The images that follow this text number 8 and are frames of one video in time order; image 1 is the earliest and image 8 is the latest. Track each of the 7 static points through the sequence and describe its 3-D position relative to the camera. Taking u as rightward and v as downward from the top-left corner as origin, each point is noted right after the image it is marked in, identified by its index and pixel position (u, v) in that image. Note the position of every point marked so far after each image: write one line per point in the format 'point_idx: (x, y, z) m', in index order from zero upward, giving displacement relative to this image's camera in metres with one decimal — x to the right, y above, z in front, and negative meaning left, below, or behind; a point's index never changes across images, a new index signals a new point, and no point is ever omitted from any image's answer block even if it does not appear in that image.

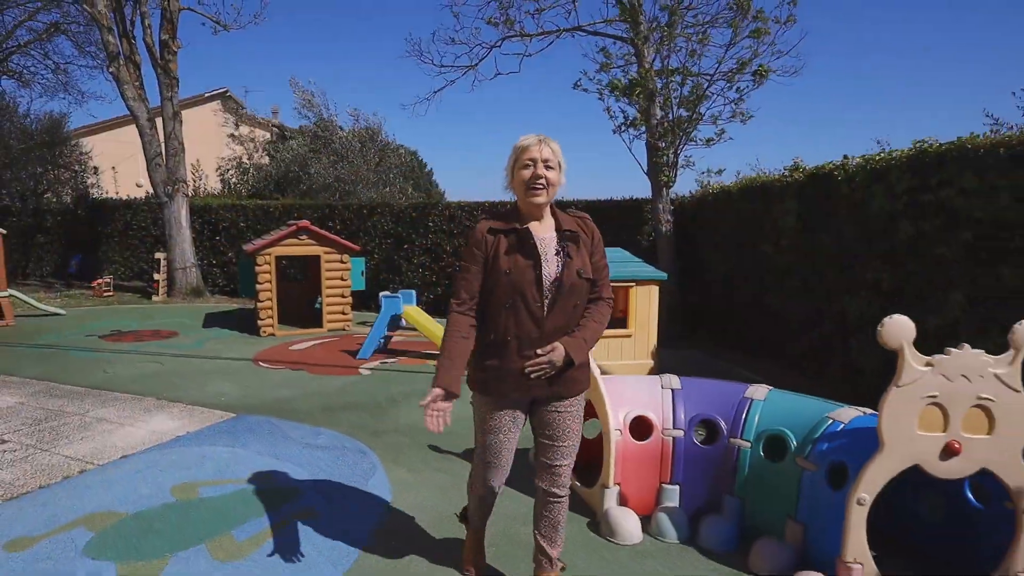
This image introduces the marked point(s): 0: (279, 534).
0: (-1.1, -1.2, +2.9) m
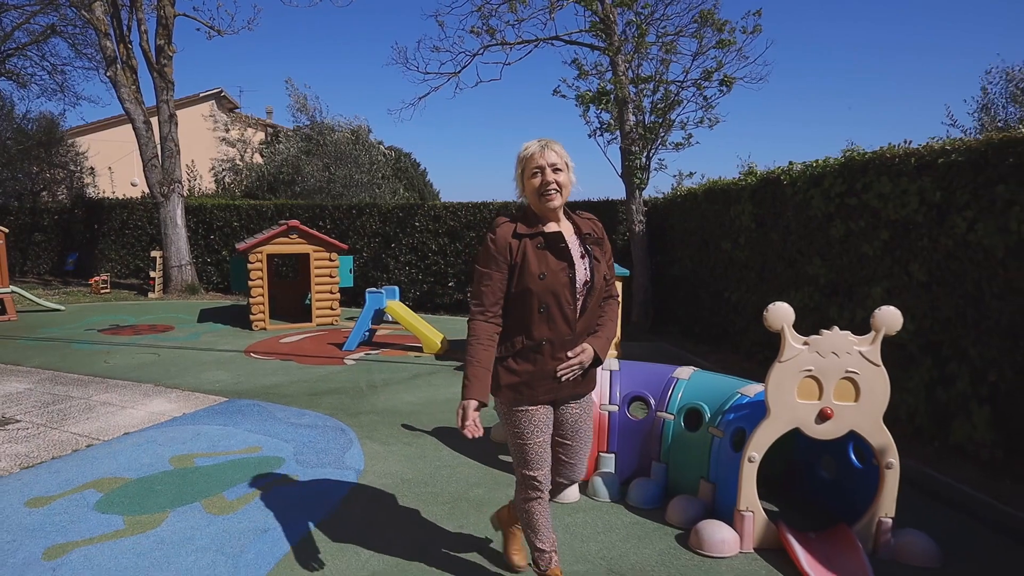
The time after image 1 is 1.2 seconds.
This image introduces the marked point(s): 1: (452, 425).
0: (-1.4, -1.2, +3.3) m
1: (-0.5, -1.0, +4.5) m
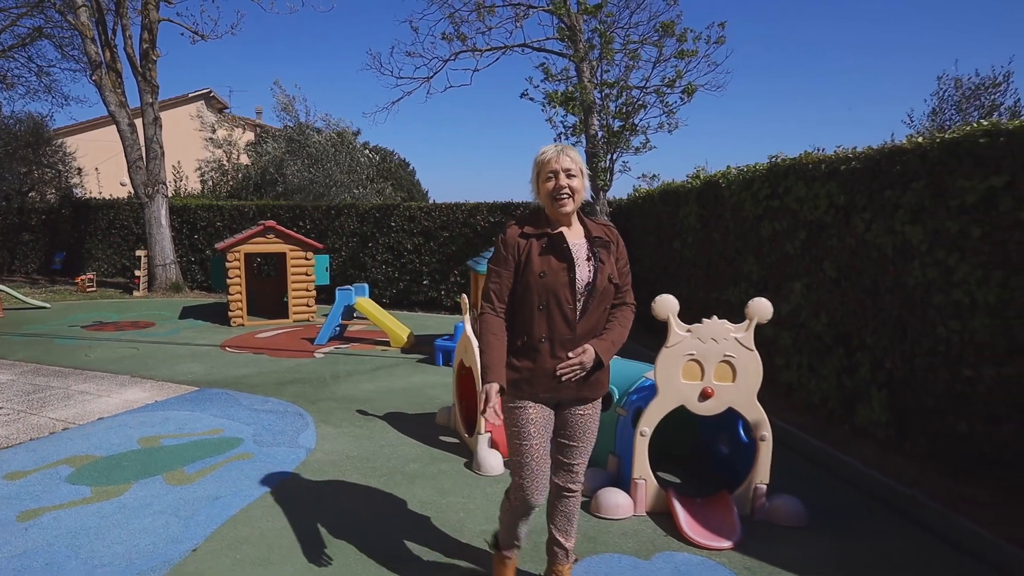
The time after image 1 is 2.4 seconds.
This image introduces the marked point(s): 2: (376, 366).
0: (-1.8, -1.1, +3.7) m
1: (-0.9, -1.0, +4.9) m
2: (-1.5, -0.8, +6.3) m
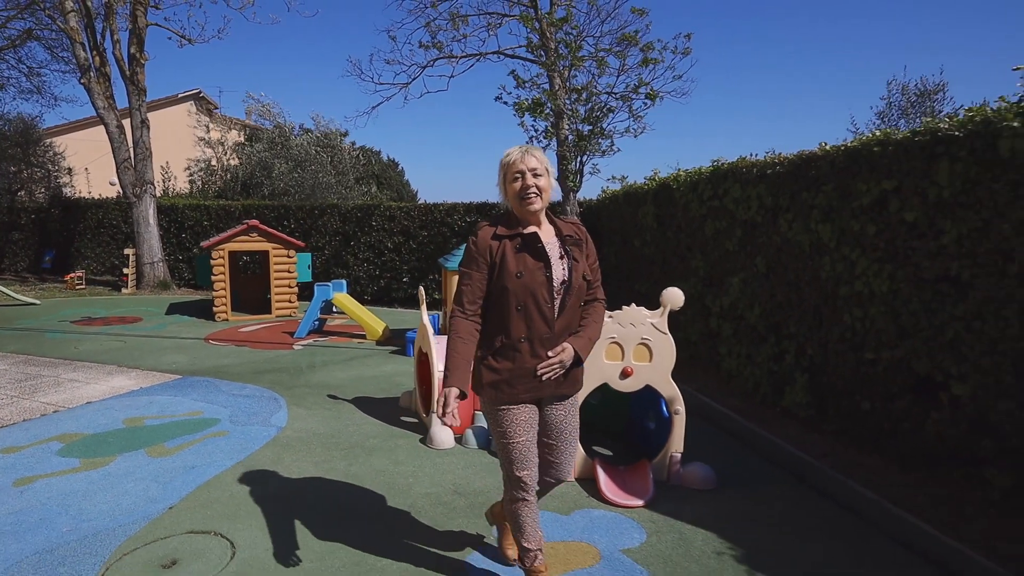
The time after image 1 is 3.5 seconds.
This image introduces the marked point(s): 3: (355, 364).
0: (-2.2, -1.1, +4.1) m
1: (-1.3, -1.0, +5.3) m
2: (-1.8, -0.8, +6.7) m
3: (-1.7, -0.8, +6.3) m
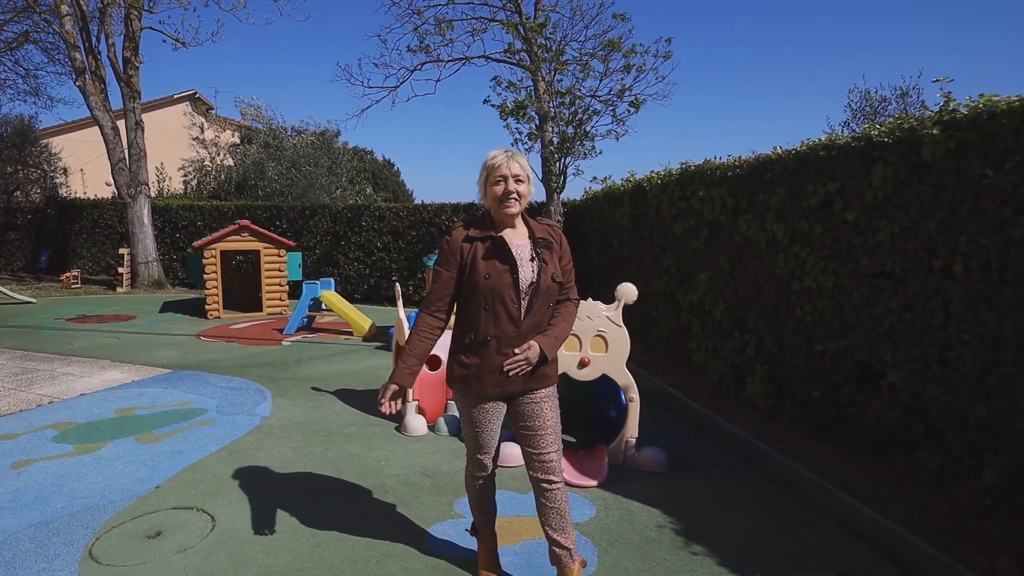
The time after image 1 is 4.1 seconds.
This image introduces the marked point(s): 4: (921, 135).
0: (-2.4, -1.0, +4.3) m
1: (-1.5, -0.9, +5.5) m
2: (-2.1, -0.7, +6.9) m
3: (-1.9, -0.8, +6.6) m
4: (+2.4, +0.9, +3.4) m
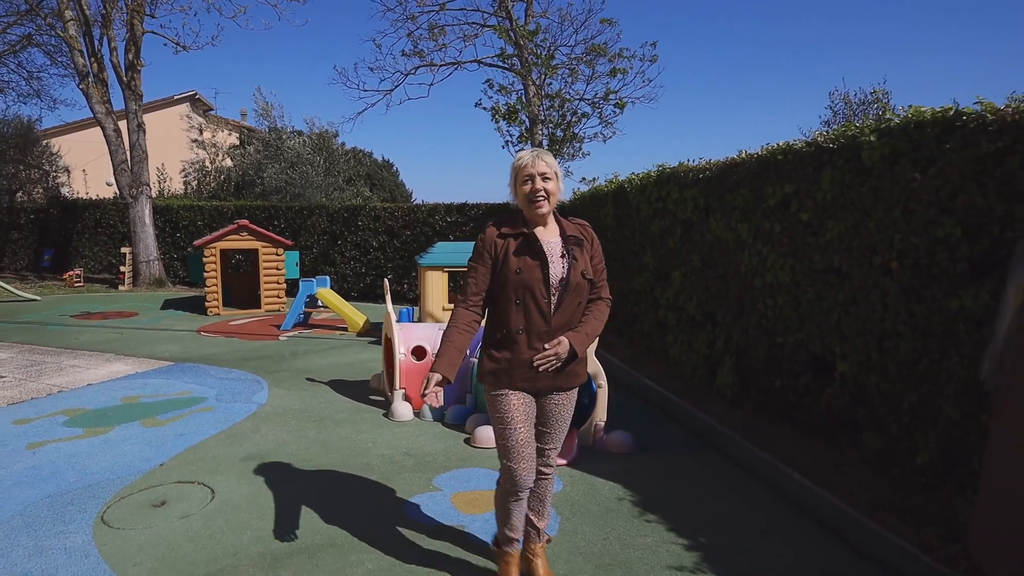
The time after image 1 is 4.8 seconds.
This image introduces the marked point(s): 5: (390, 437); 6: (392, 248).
0: (-2.6, -1.0, +4.6) m
1: (-1.6, -0.9, +5.8) m
2: (-2.2, -0.7, +7.2) m
3: (-2.1, -0.8, +6.9) m
4: (+2.2, +0.9, +3.7) m
5: (-0.9, -1.1, +4.3) m
6: (-2.4, +0.8, +12.0) m
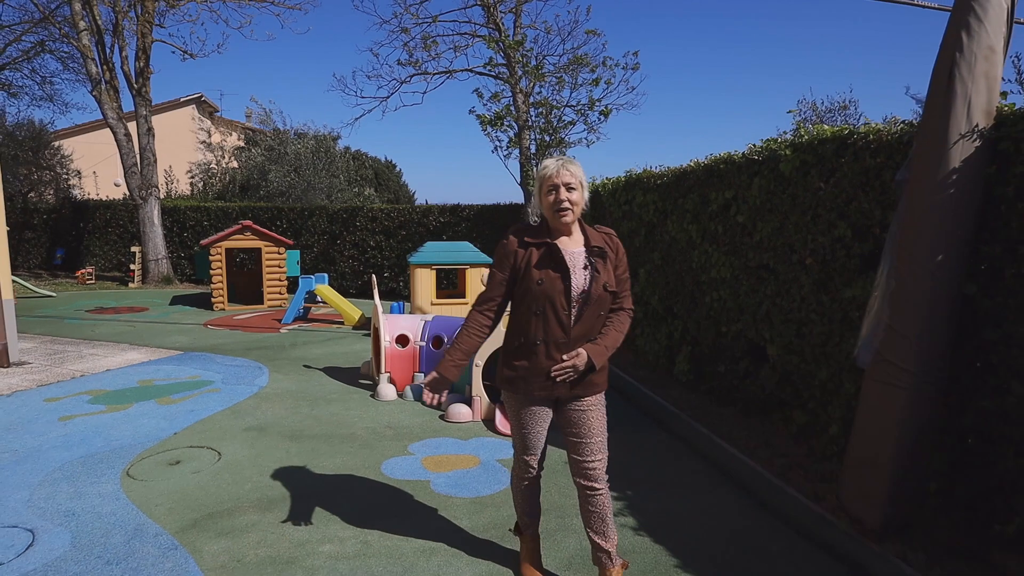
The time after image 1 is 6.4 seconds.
0: (-2.8, -1.0, +5.2) m
1: (-1.9, -0.8, +6.4) m
2: (-2.5, -0.7, +7.8) m
3: (-2.3, -0.7, +7.5) m
4: (+2.0, +1.0, +4.3) m
5: (-1.1, -1.0, +4.9) m
6: (-2.6, +0.9, +12.6) m
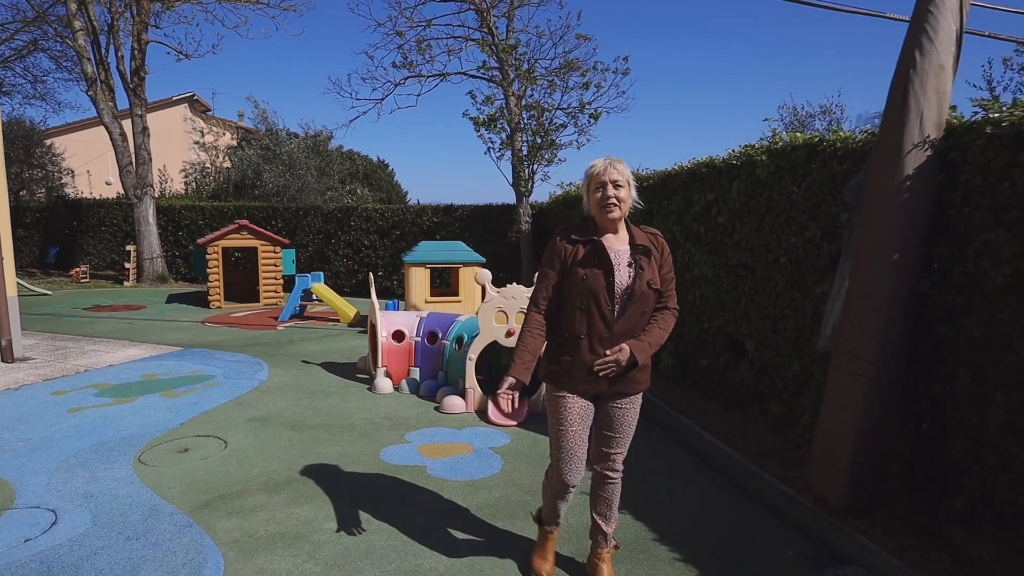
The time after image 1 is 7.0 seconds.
0: (-2.9, -0.9, +5.4) m
1: (-2.0, -0.8, +6.6) m
2: (-2.6, -0.6, +8.0) m
3: (-2.4, -0.7, +7.7) m
4: (+1.9, +1.0, +4.5) m
5: (-1.2, -1.0, +5.1) m
6: (-2.8, +0.9, +12.8) m
